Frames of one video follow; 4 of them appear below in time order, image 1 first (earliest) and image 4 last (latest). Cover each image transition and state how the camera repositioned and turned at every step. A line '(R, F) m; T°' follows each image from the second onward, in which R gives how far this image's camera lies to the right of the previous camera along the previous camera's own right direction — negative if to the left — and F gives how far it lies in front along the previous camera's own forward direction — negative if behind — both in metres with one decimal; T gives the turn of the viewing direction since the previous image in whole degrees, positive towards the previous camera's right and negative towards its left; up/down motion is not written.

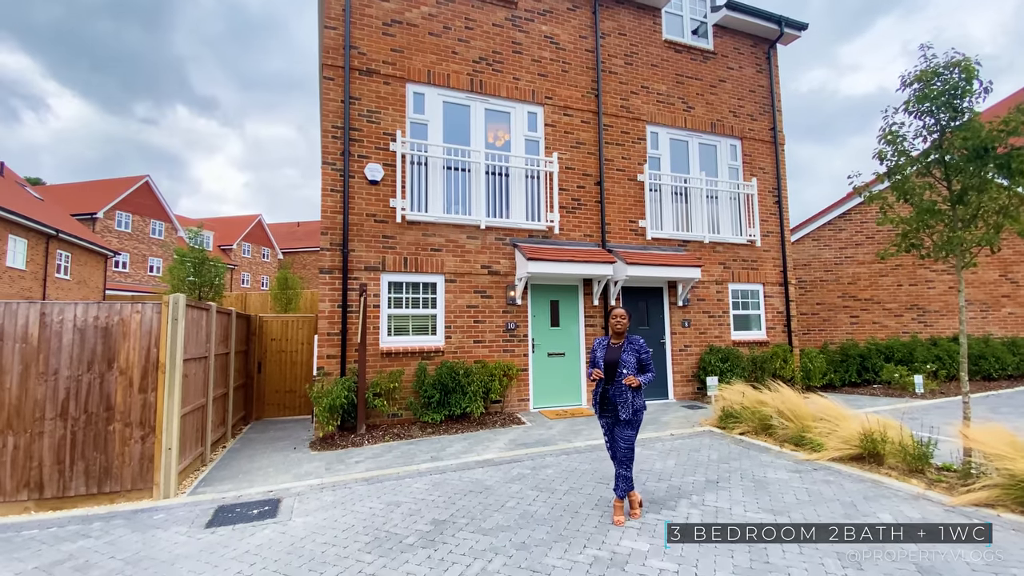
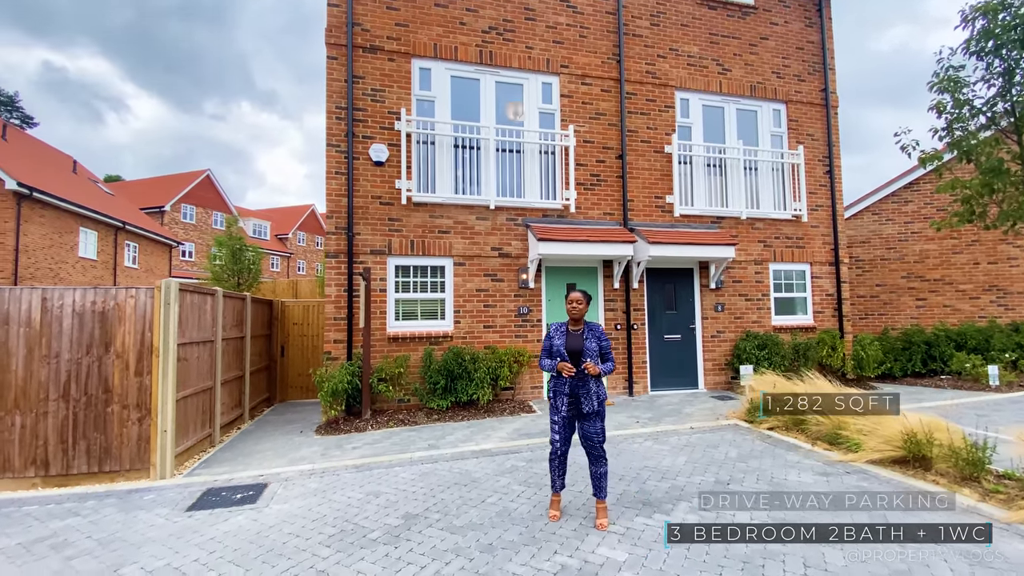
(+0.6, +0.4) m; -6°
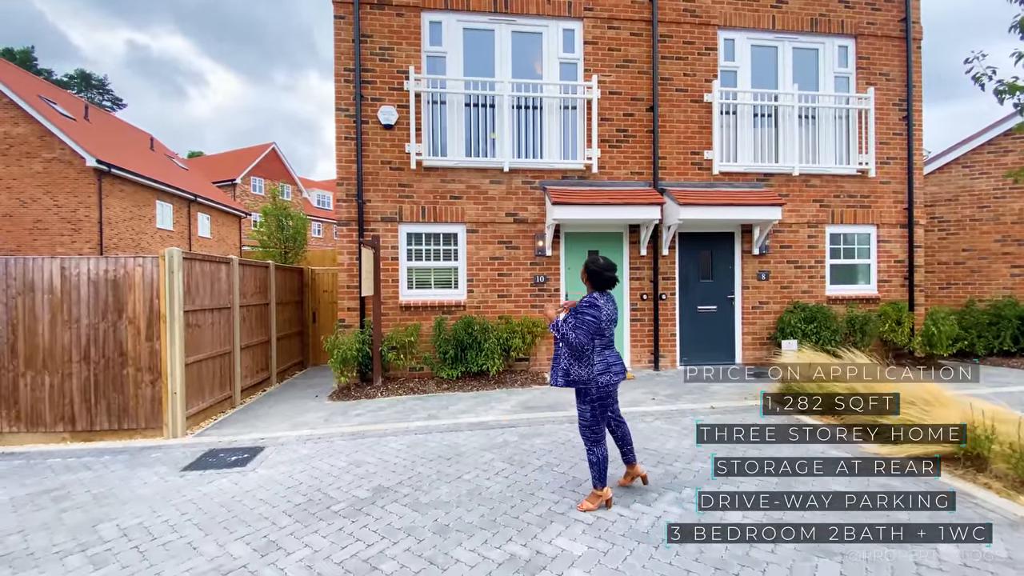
(+0.7, +0.4) m; -7°
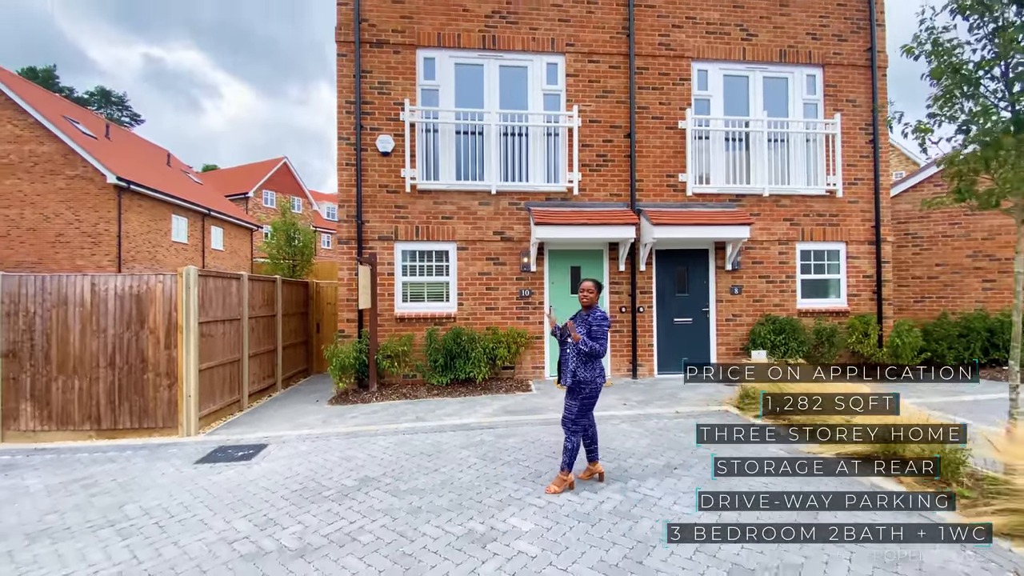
(+0.4, -0.6) m; -1°
